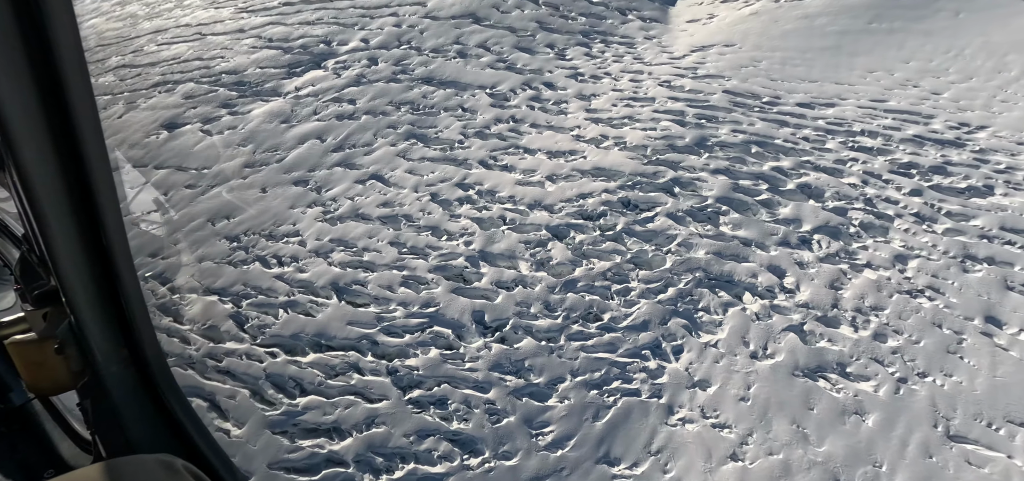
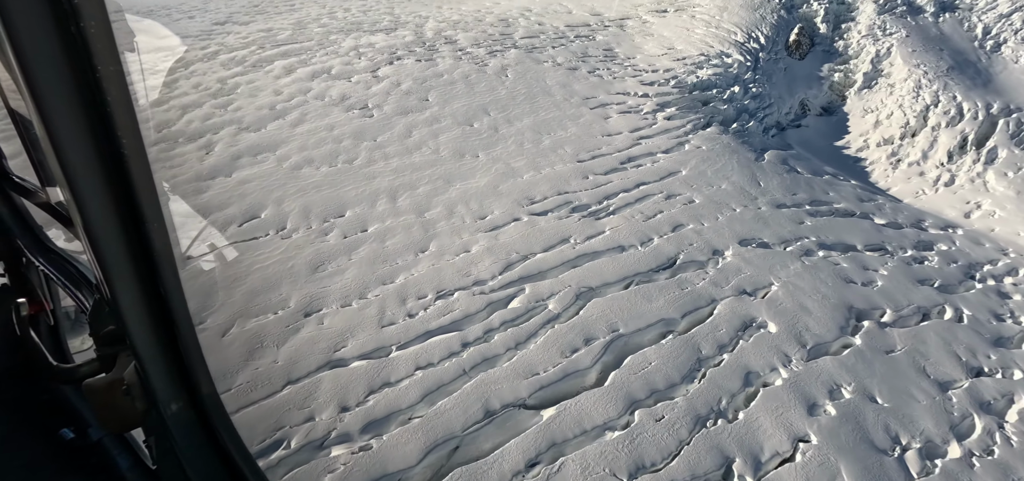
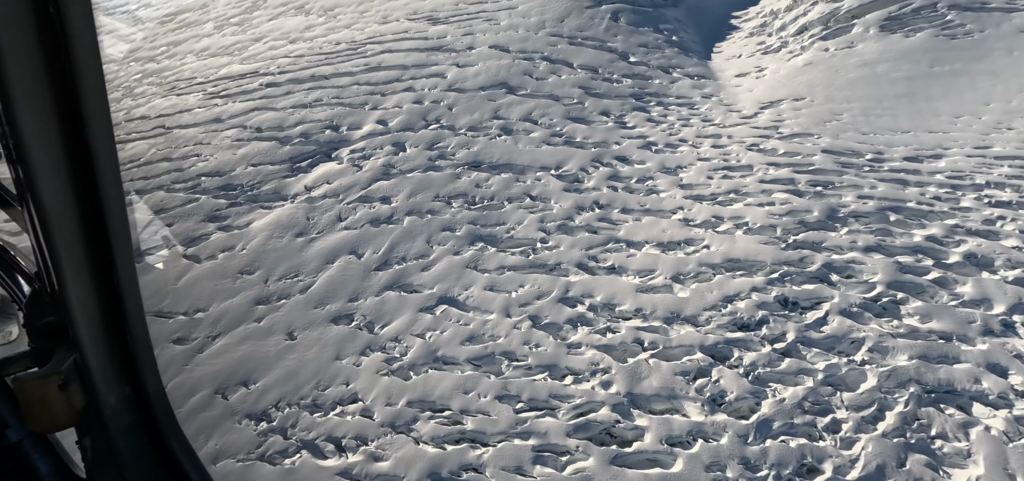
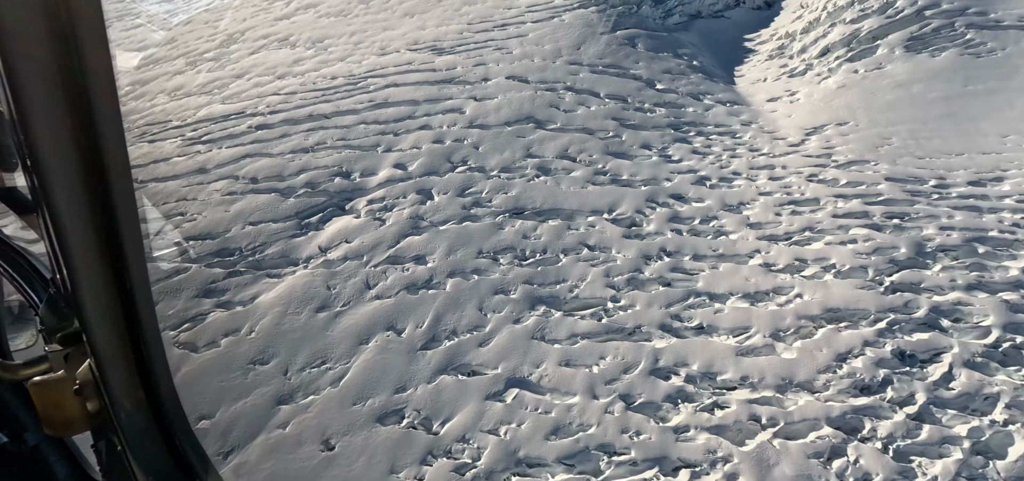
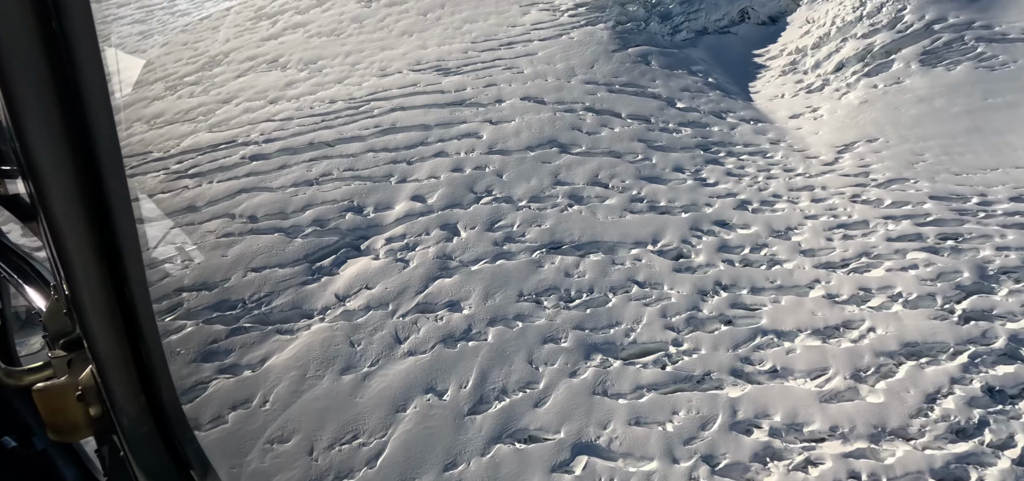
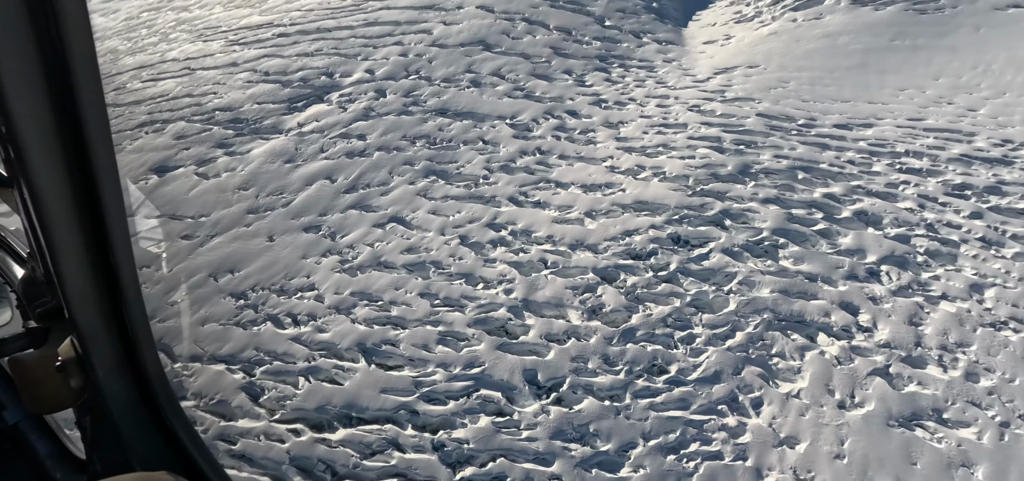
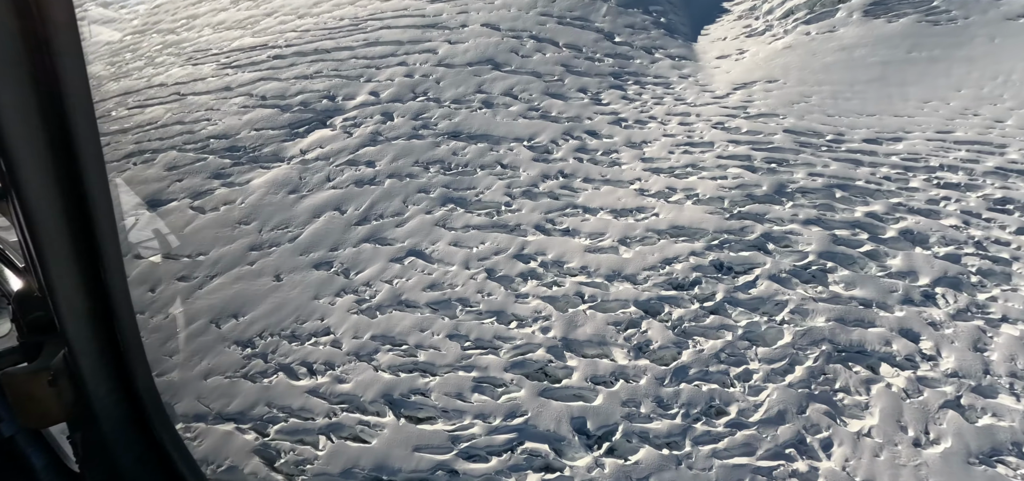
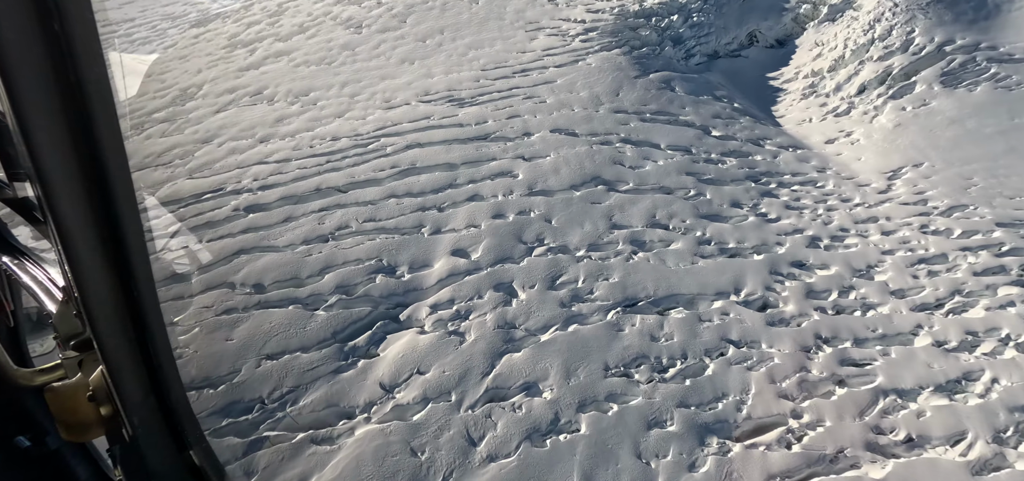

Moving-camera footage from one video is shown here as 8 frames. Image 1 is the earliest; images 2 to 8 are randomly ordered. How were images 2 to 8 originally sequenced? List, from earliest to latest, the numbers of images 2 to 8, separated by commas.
6, 7, 3, 4, 5, 8, 2
